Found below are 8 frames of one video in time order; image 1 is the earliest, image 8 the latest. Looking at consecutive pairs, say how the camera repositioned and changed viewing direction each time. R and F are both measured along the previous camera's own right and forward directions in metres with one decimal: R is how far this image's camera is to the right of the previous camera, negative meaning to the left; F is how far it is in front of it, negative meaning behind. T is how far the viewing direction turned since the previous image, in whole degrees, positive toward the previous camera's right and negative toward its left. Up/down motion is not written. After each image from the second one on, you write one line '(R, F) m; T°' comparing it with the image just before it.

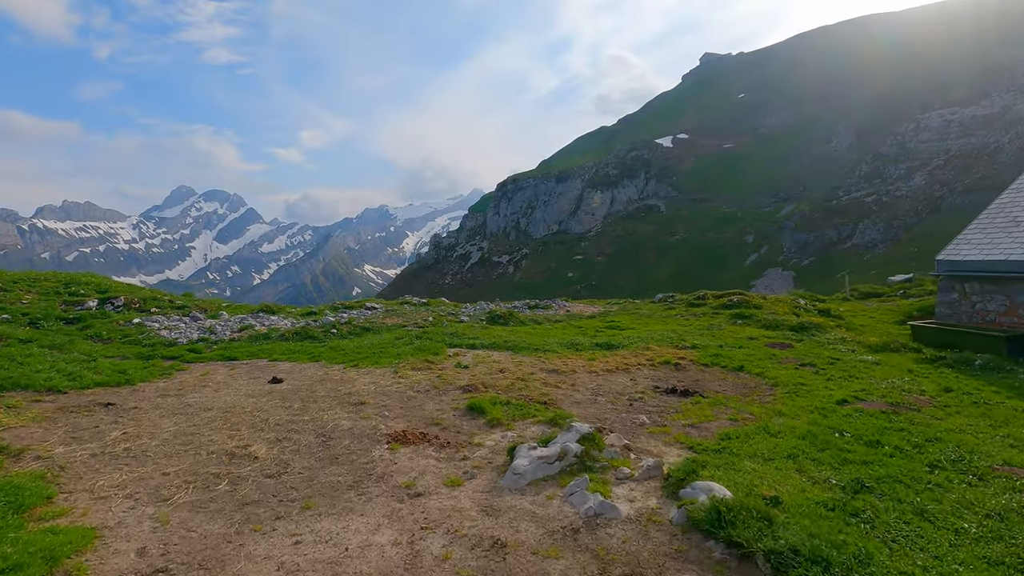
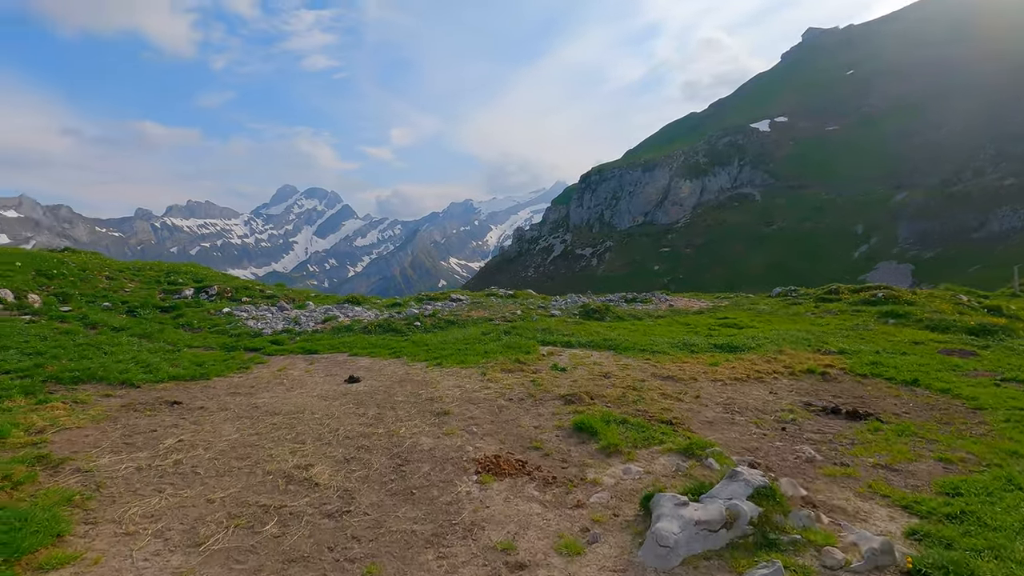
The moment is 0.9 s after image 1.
(-0.8, +2.9) m; -9°
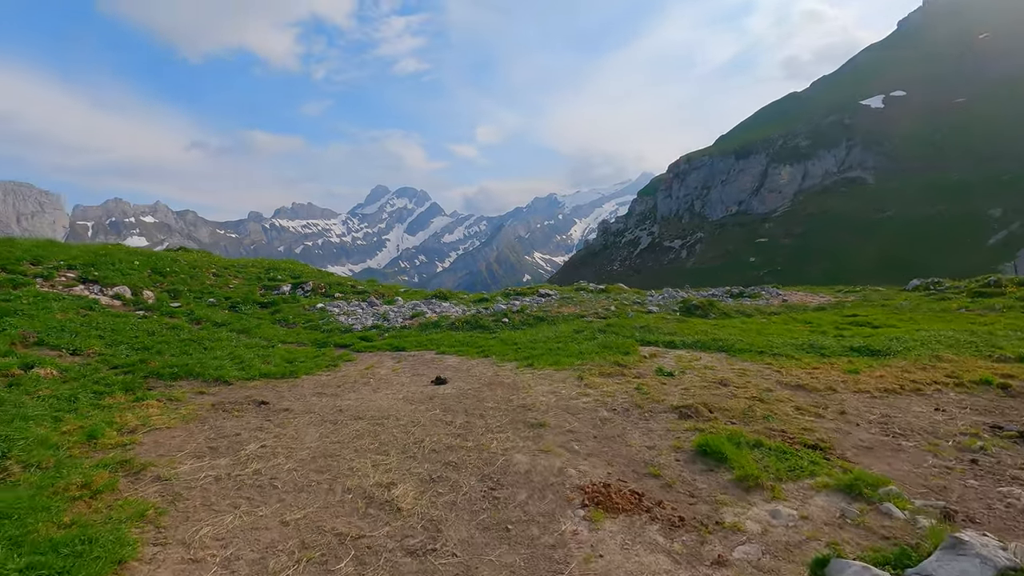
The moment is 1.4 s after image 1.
(-0.4, +1.6) m; -9°
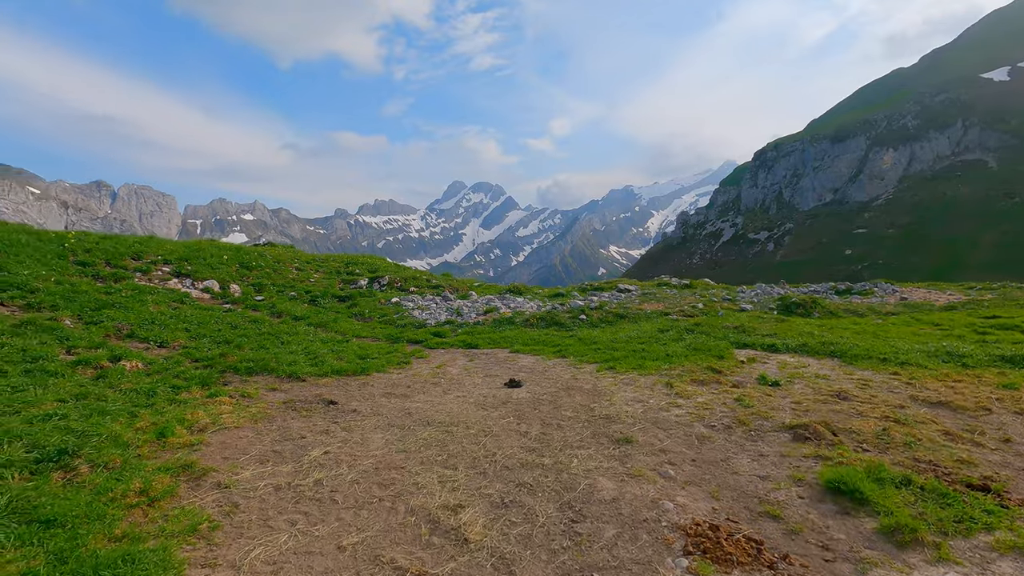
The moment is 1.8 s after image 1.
(-0.2, +1.2) m; -8°
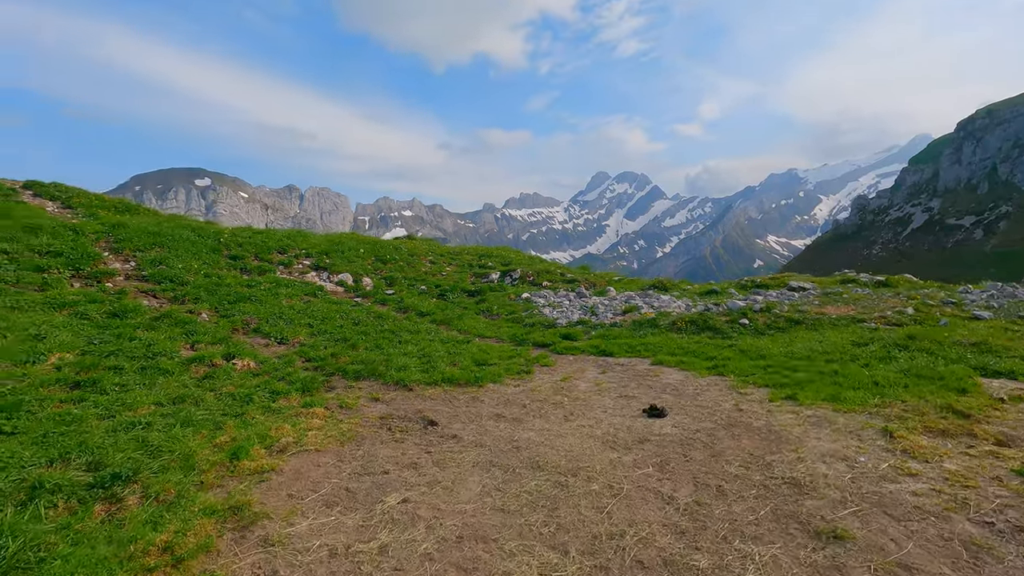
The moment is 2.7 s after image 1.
(0.0, +2.9) m; -15°
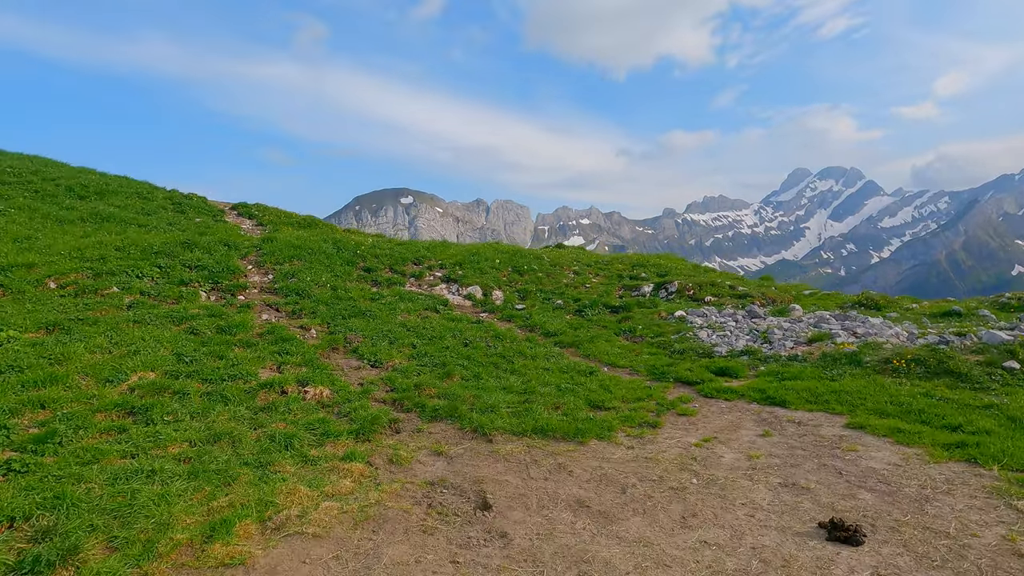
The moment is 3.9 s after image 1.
(+1.3, +3.6) m; -19°
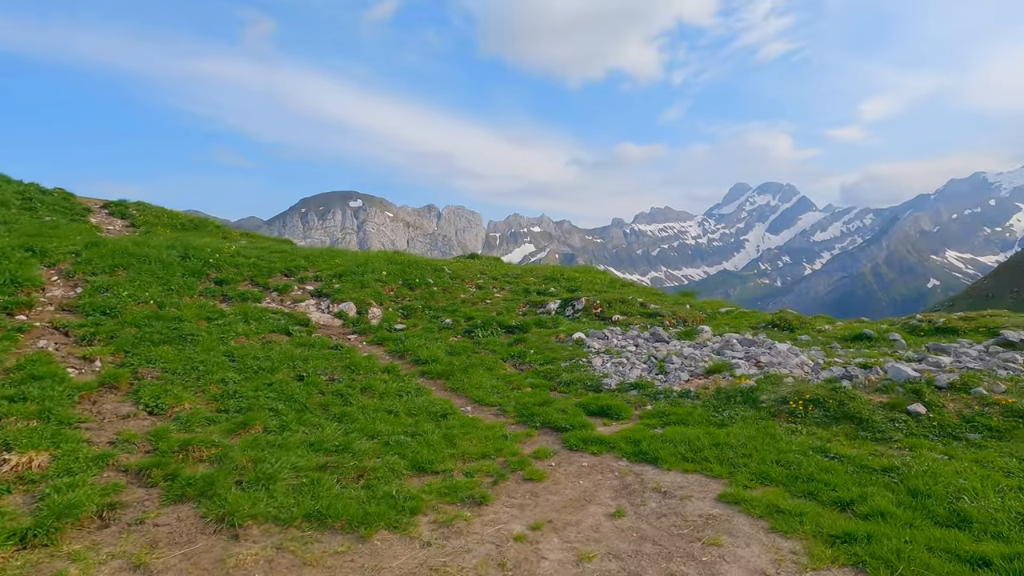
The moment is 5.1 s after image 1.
(+2.7, +2.7) m; +5°
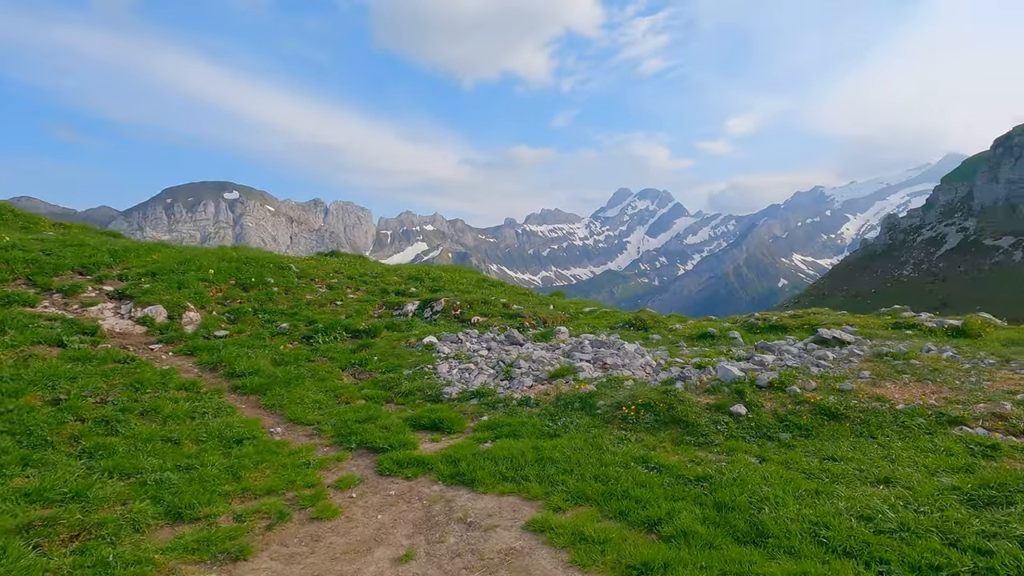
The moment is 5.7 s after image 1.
(+1.6, +1.1) m; +11°
